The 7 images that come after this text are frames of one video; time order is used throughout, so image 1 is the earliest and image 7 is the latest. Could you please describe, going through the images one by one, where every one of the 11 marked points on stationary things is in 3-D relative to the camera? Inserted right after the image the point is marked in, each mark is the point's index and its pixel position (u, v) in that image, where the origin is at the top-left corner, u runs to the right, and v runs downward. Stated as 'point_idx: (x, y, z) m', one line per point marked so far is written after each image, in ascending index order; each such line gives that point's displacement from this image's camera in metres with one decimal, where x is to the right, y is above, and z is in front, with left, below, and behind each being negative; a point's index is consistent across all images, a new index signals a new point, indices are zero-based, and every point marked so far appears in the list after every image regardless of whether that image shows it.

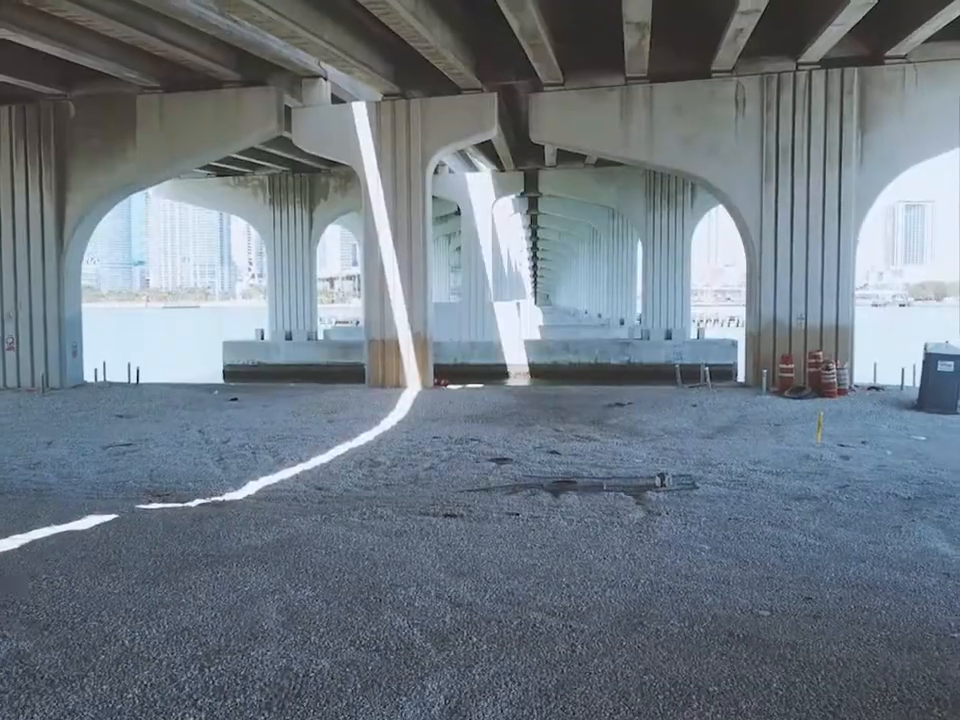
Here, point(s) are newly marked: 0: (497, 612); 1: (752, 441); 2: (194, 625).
0: (+0.1, -1.5, +6.2) m
1: (+4.1, -1.2, +16.0) m
2: (-1.6, -1.5, +6.1) m
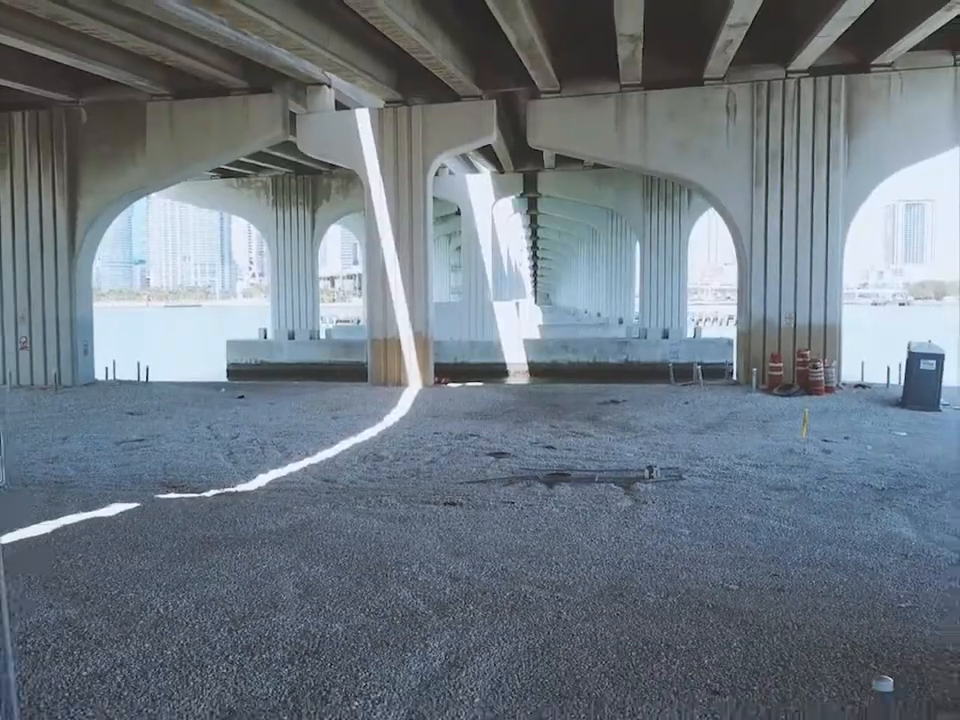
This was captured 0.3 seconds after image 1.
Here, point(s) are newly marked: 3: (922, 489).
0: (+0.1, -1.5, +6.9) m
1: (+4.1, -1.2, +16.7) m
2: (-1.7, -1.5, +6.8) m
3: (+4.9, -1.4, +11.8) m
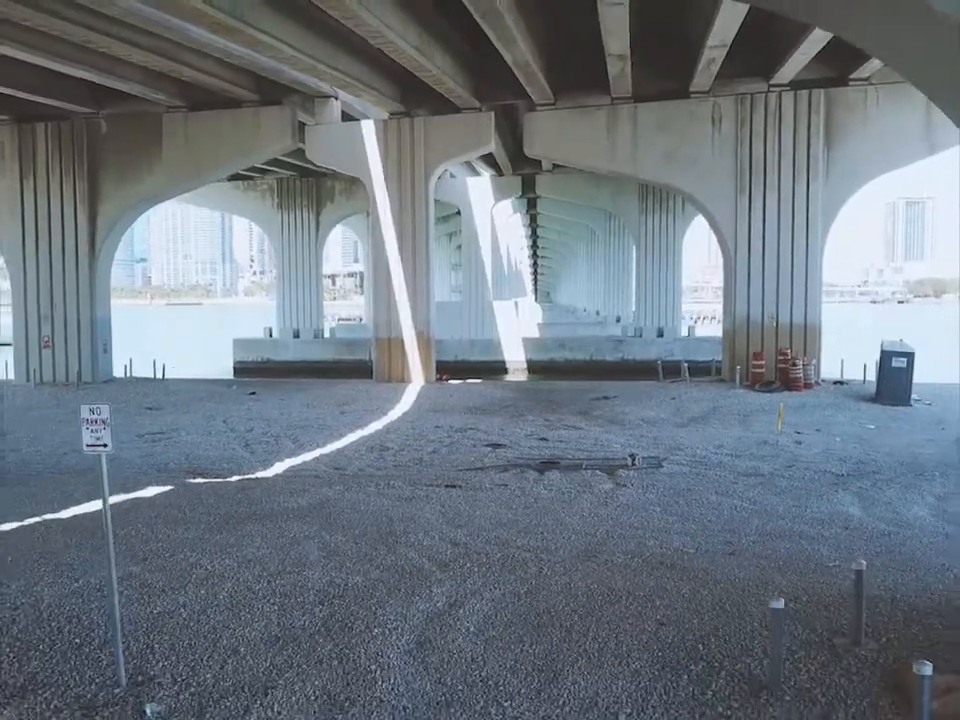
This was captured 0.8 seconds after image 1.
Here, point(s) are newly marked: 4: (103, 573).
0: (0.0, -1.4, +8.2) m
1: (+4.1, -1.2, +18.0) m
2: (-1.7, -1.5, +8.1) m
3: (+4.8, -1.4, +13.0) m
4: (-2.6, -1.5, +7.4) m
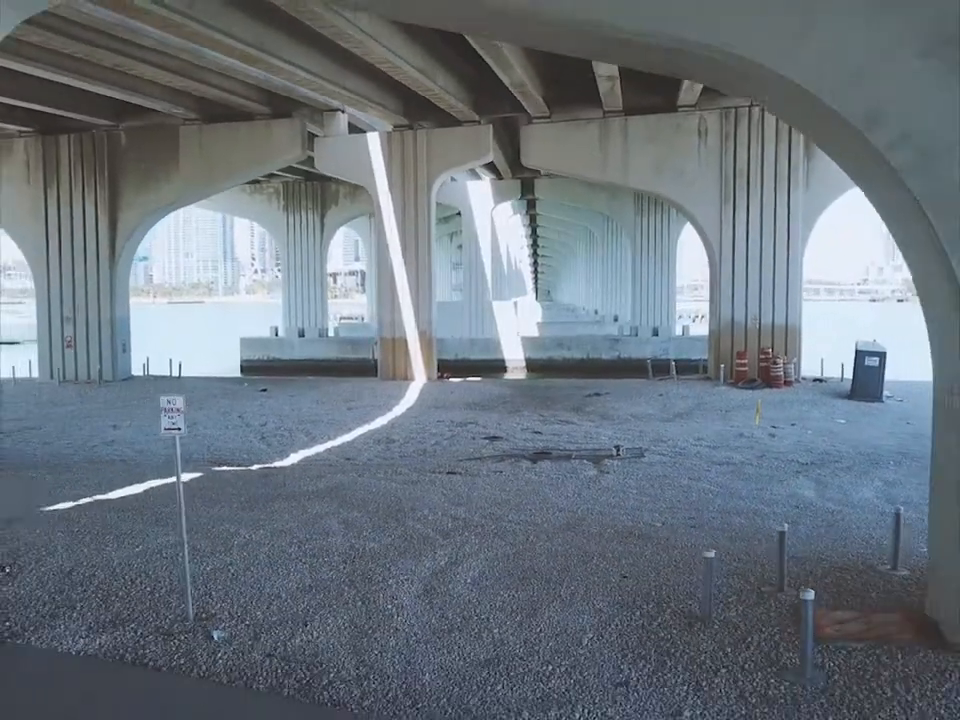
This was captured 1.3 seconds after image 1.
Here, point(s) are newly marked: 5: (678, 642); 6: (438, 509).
0: (0.0, -1.5, +9.6) m
1: (+4.0, -1.1, +19.4) m
2: (-1.7, -1.5, +9.4) m
3: (+4.8, -1.4, +14.4) m
4: (-2.6, -1.5, +8.8) m
5: (+1.1, -1.6, +6.1) m
6: (-0.4, -1.4, +10.2) m
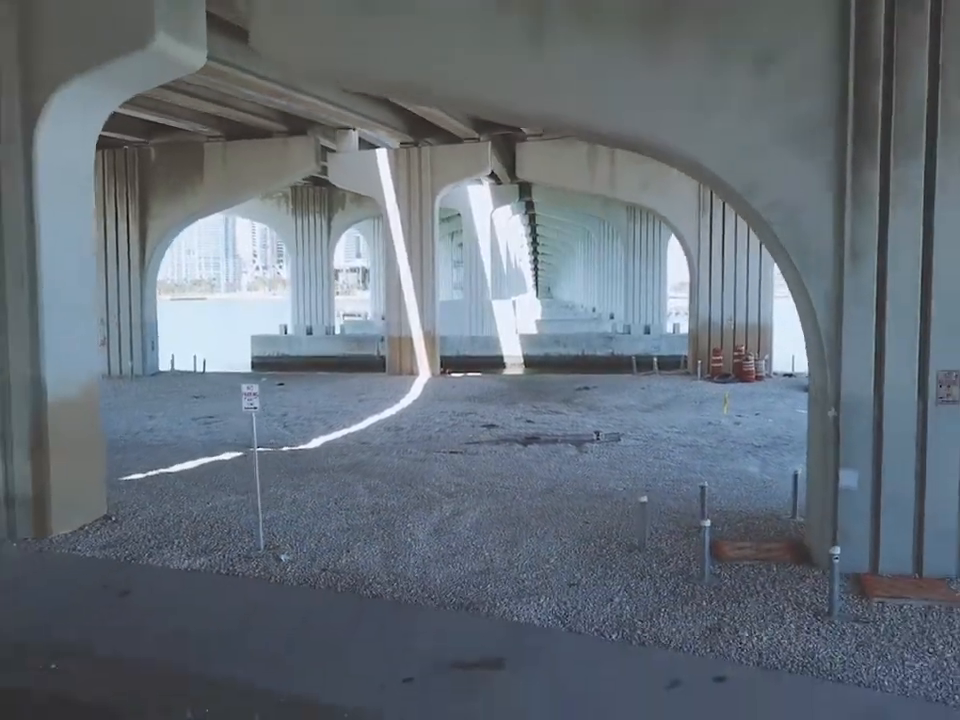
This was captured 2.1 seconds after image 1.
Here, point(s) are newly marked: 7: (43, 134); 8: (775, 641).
0: (0.0, -1.4, +11.9) m
1: (+4.0, -1.1, +21.7) m
2: (-1.7, -1.5, +11.8) m
3: (+4.8, -1.3, +16.8) m
4: (-2.7, -1.5, +11.2) m
5: (+1.1, -1.6, +8.5) m
6: (-0.4, -1.4, +12.6) m
7: (-3.8, +2.0, +9.2) m
8: (+1.8, -1.7, +6.6) m
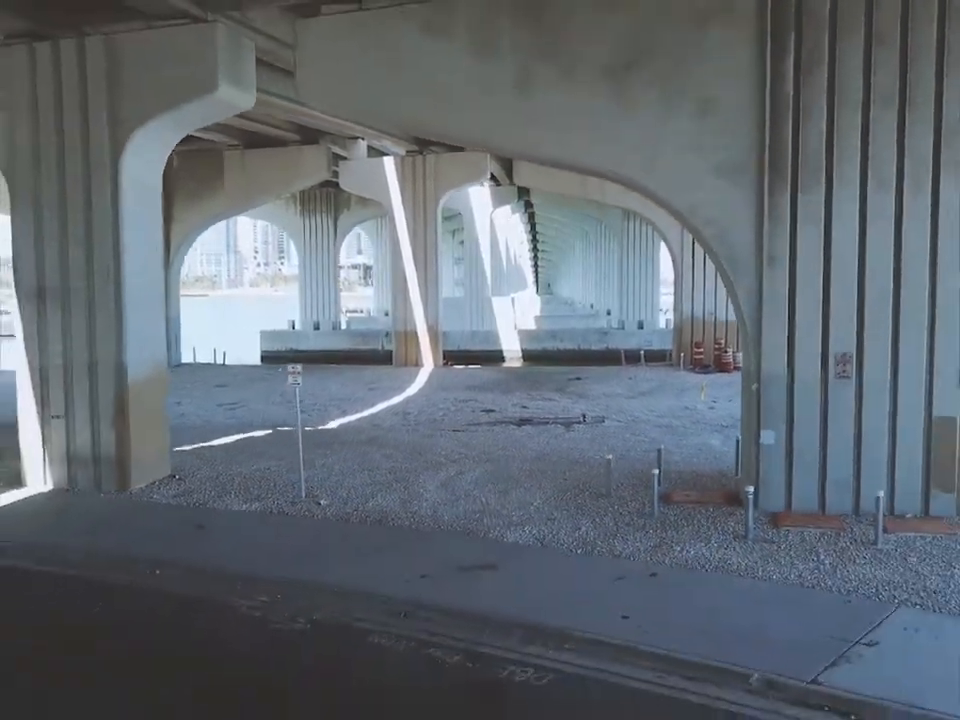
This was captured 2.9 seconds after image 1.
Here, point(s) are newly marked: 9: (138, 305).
0: (0.0, -1.3, +14.2) m
1: (+4.0, -0.9, +23.9) m
2: (-1.8, -1.3, +14.0) m
3: (+4.8, -1.2, +19.0) m
4: (-2.7, -1.3, +13.4) m
5: (+1.1, -1.4, +10.7) m
6: (-0.5, -1.2, +14.8) m
7: (-3.8, +2.1, +11.4) m
8: (+1.8, -1.6, +8.9) m
9: (-3.8, +0.6, +11.8) m
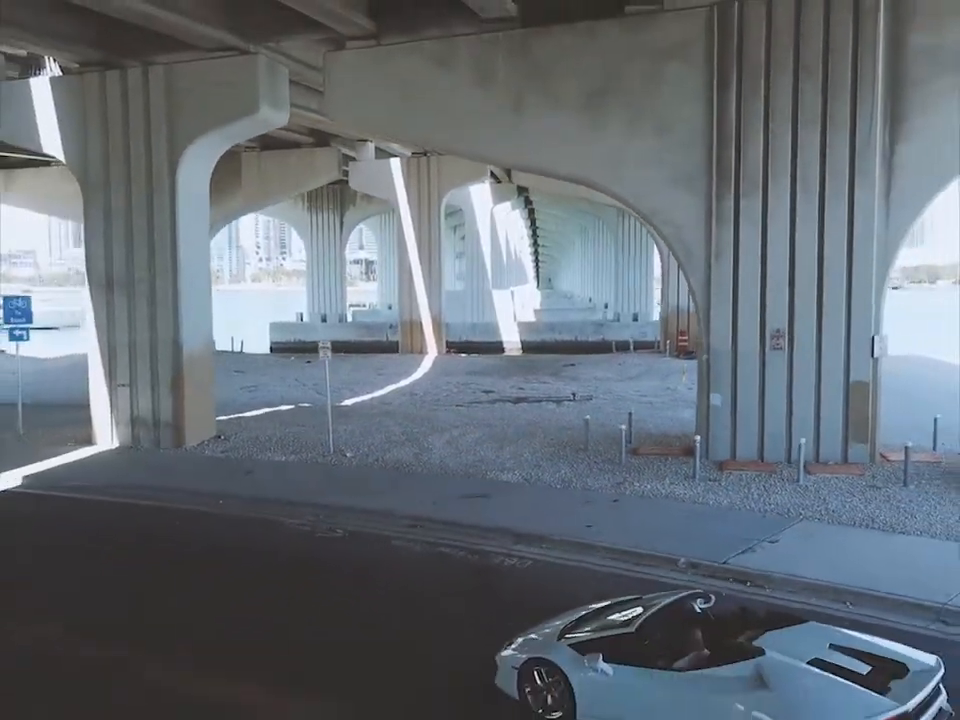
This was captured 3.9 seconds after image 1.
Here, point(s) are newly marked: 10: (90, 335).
0: (0.0, -1.0, +16.4) m
1: (+4.0, -0.5, +26.1) m
2: (-1.8, -1.0, +16.2) m
3: (+4.8, -0.8, +21.2) m
4: (-2.7, -1.0, +15.6) m
5: (+1.1, -1.1, +12.9) m
6: (-0.5, -0.9, +17.0) m
7: (-3.8, +2.4, +13.6) m
8: (+1.8, -1.3, +11.0) m
9: (-3.8, +0.9, +14.0) m
10: (-5.3, +0.3, +14.4) m
